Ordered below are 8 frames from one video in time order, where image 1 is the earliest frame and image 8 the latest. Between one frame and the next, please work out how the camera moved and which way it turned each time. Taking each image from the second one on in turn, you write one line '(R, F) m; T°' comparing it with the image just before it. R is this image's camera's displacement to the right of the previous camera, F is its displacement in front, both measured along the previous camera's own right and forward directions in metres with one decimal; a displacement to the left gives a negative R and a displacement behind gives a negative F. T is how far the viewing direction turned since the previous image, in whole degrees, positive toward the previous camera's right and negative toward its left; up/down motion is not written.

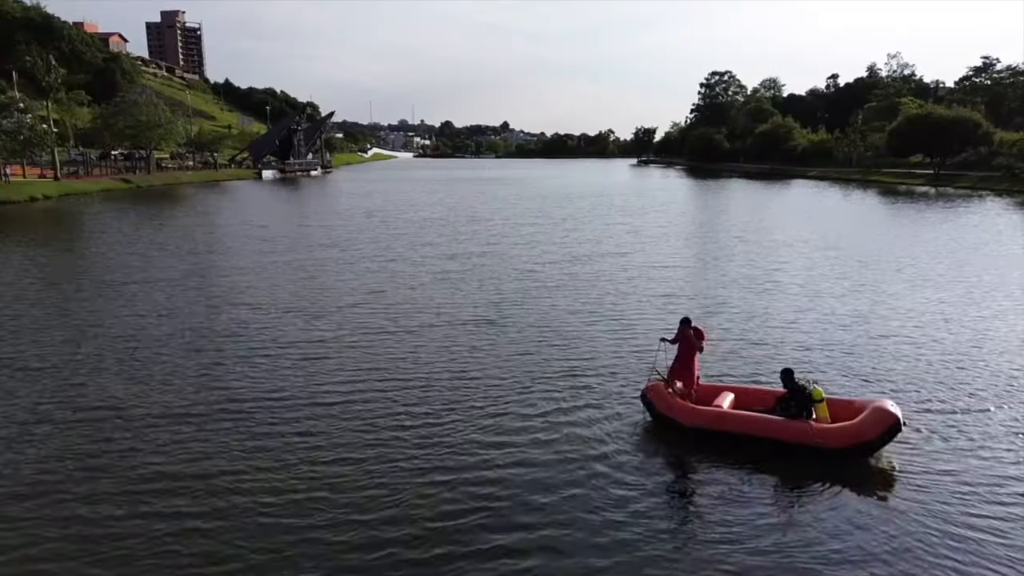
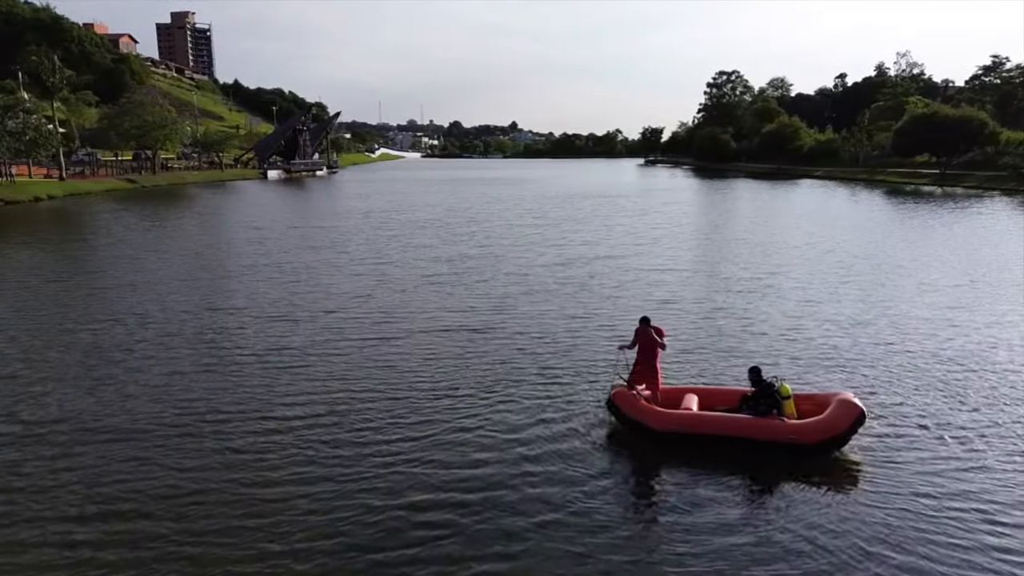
(+0.9, +0.1) m; -1°
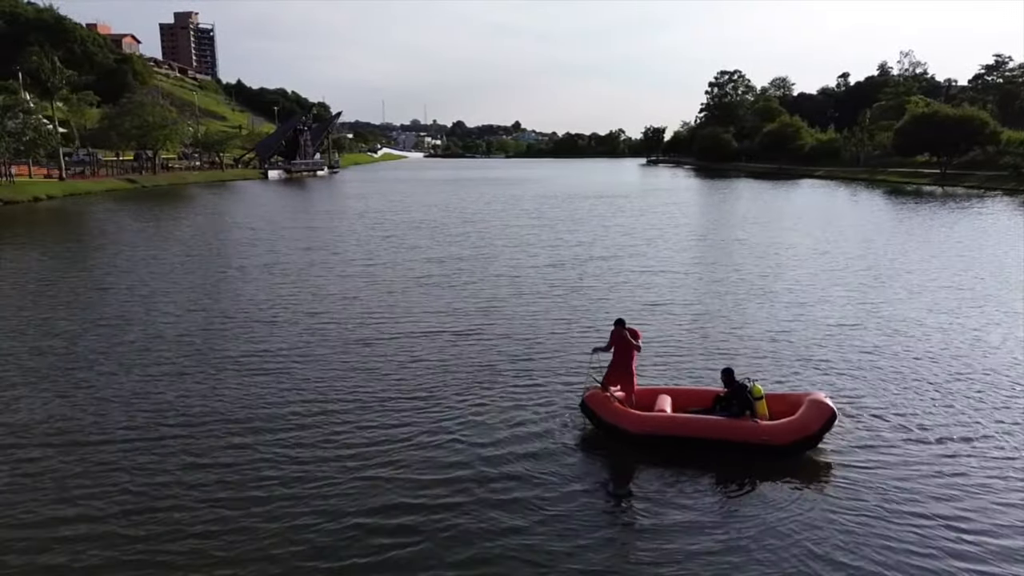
(+0.7, +0.1) m; 0°
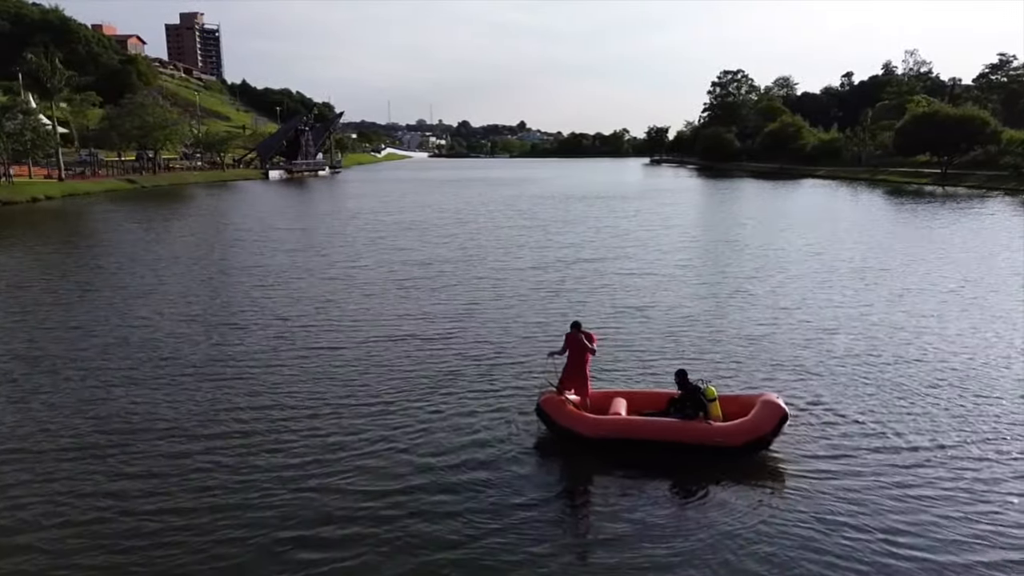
(+1.1, +0.1) m; 0°
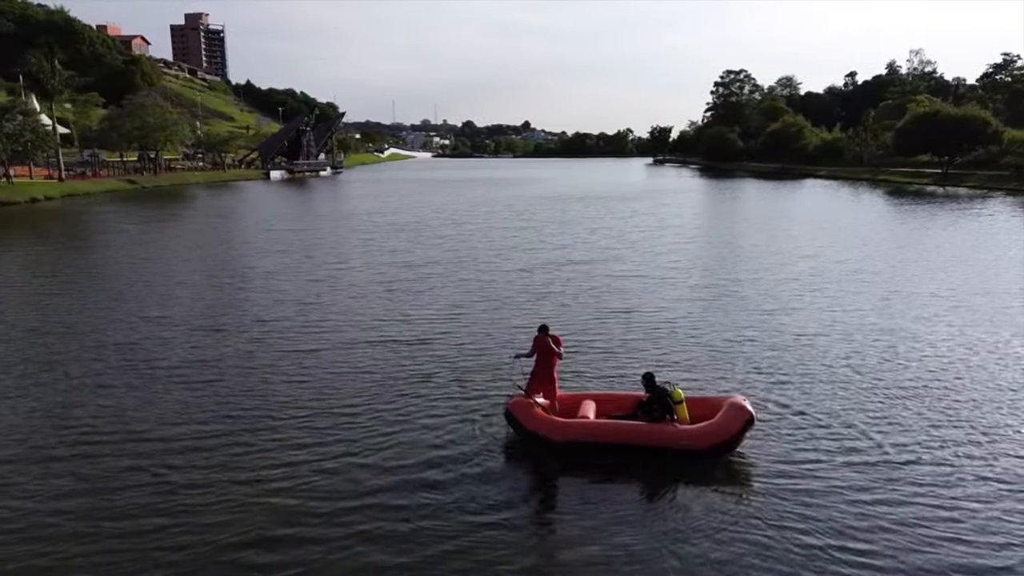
(+0.8, +0.1) m; 0°
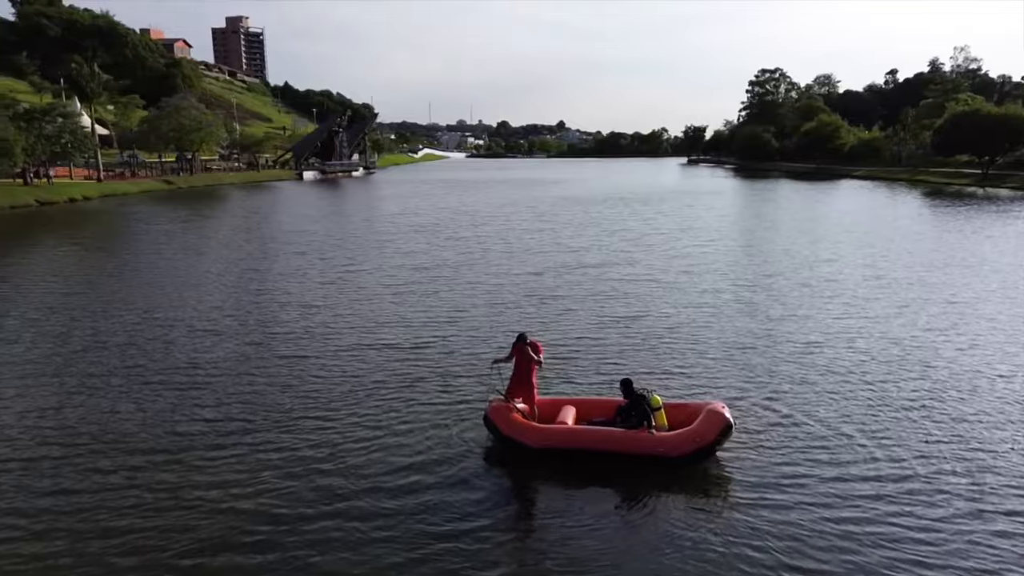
(+1.2, 0.0) m; -3°
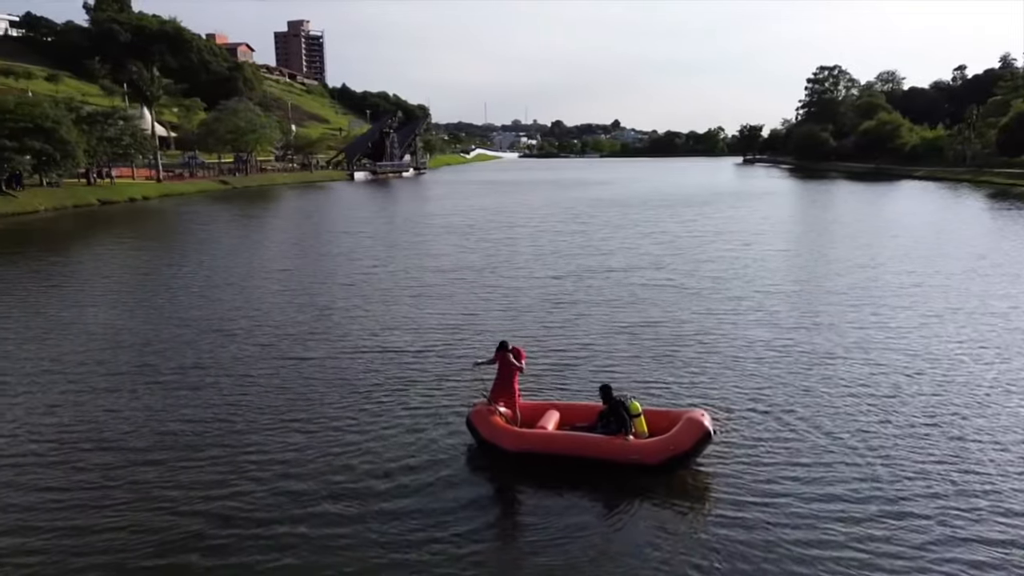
(+1.5, -0.1) m; -4°
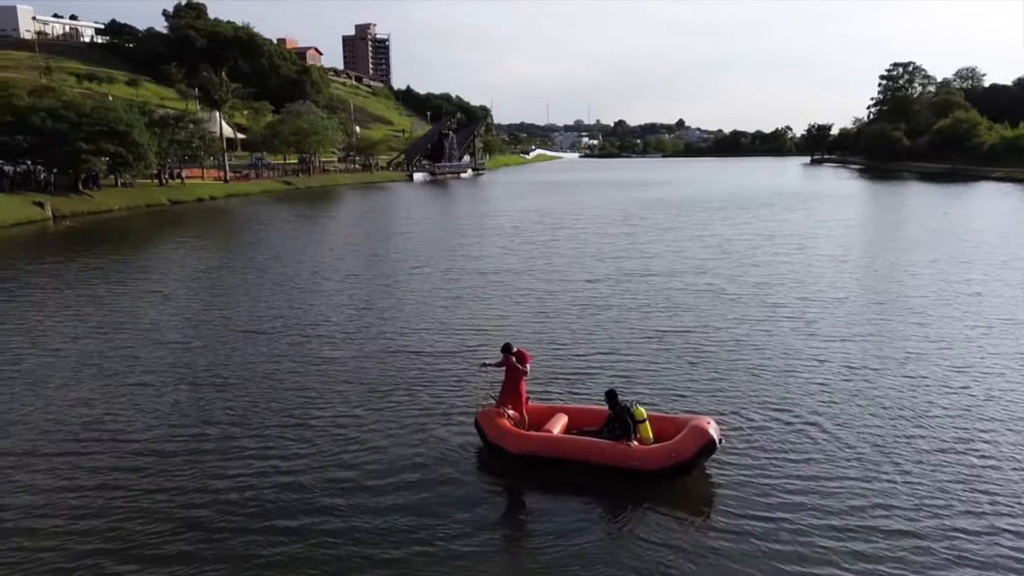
(+1.2, -0.2) m; -5°
